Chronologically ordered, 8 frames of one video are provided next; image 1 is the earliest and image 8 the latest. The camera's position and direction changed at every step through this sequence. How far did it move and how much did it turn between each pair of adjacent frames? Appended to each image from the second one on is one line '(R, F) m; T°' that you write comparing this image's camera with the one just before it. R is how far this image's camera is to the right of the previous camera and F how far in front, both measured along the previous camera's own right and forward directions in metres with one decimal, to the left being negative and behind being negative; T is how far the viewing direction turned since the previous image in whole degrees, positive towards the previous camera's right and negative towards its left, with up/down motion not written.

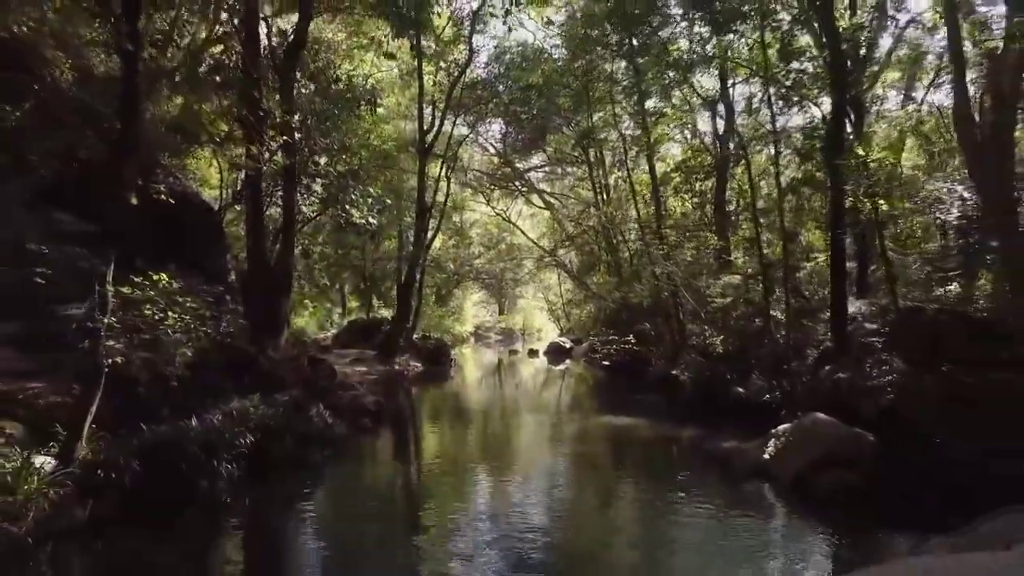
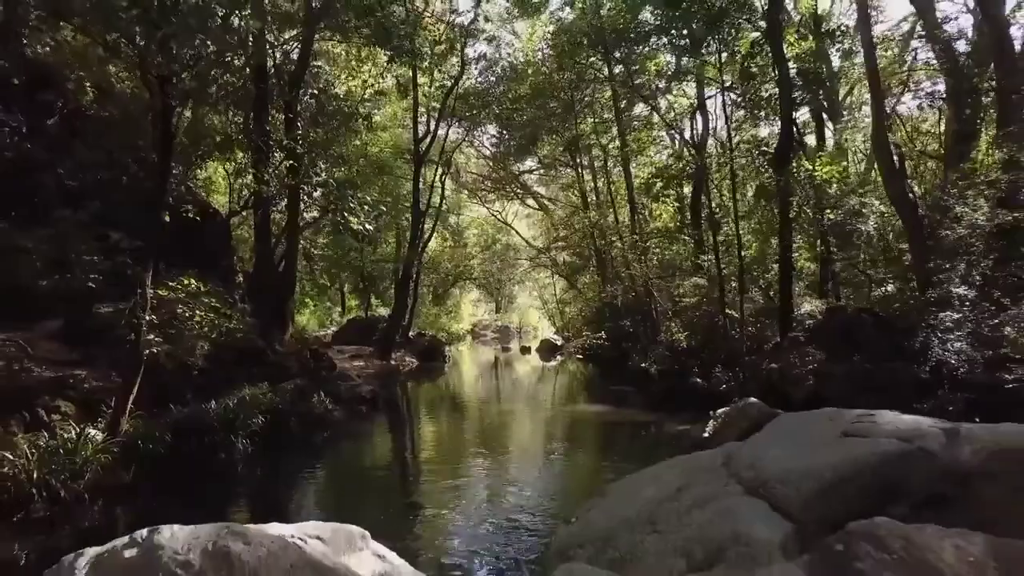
(+0.4, -1.3) m; 0°
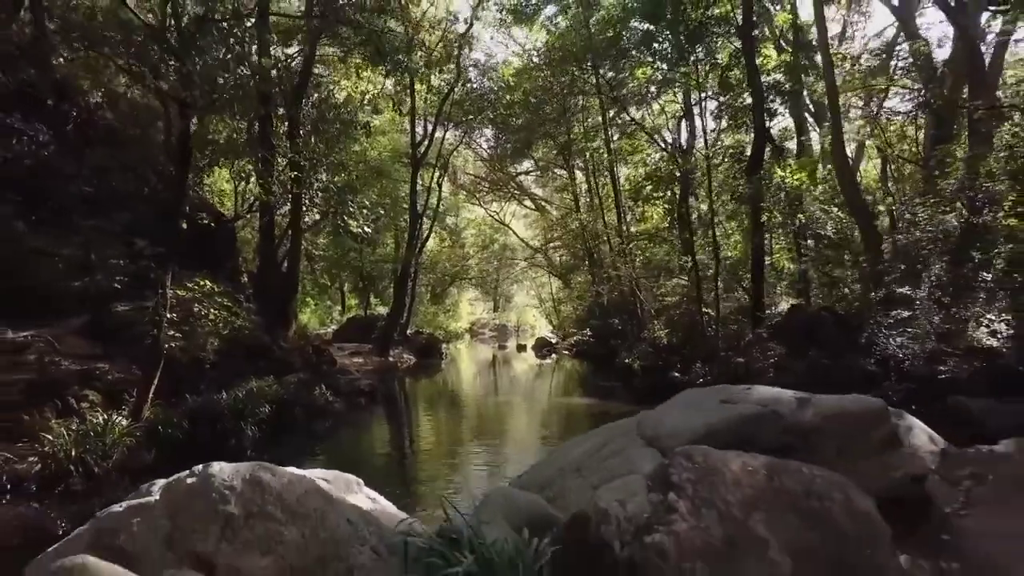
(+0.2, -0.8) m; 0°
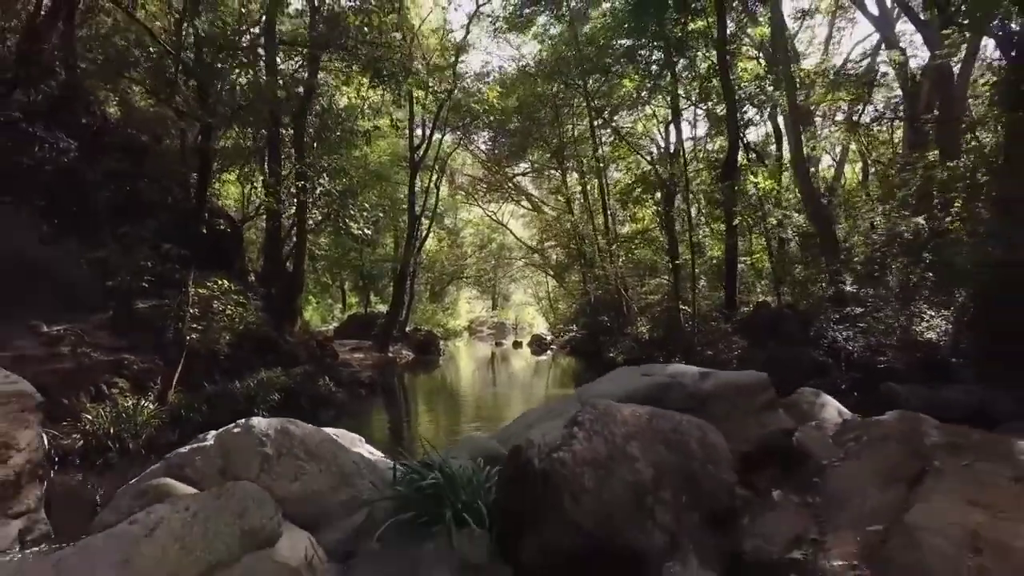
(+0.2, -1.0) m; 0°
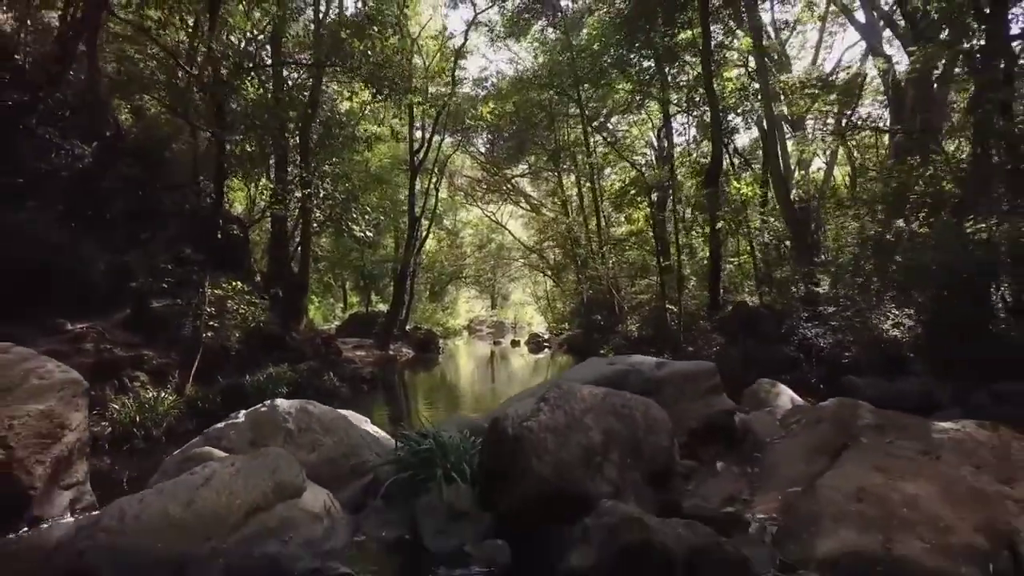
(+0.1, -0.8) m; 0°
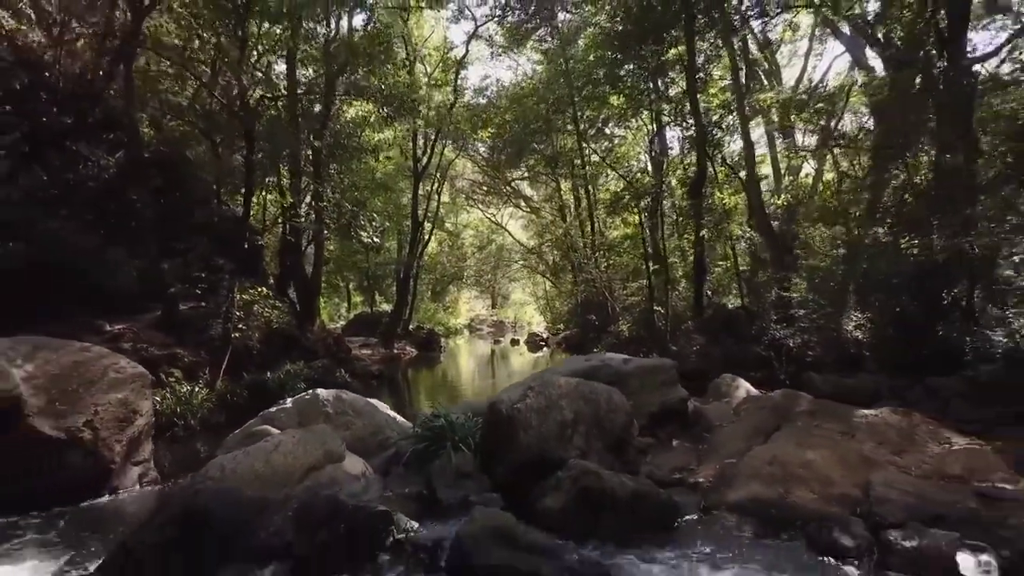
(+0.1, -1.1) m; 0°
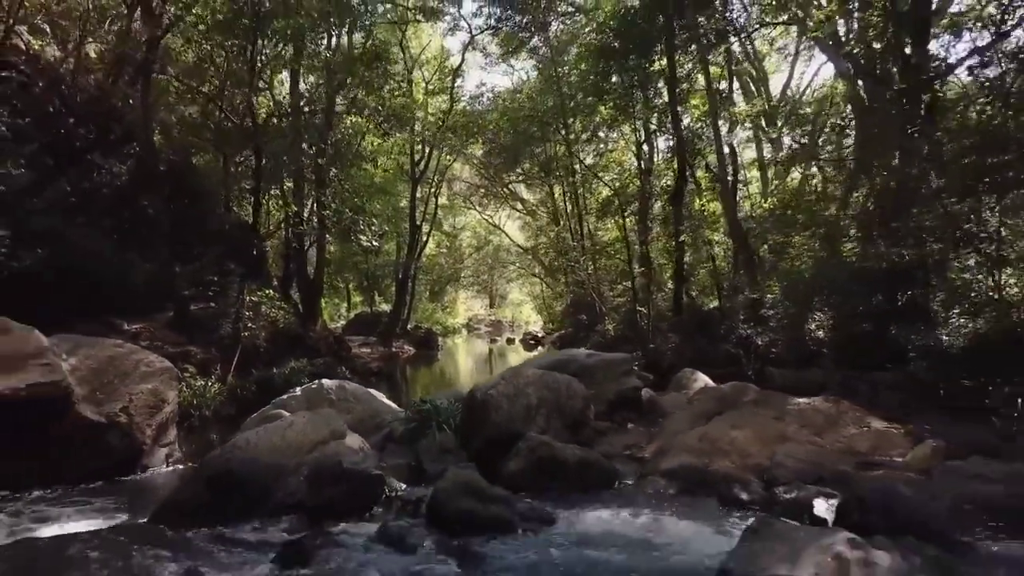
(+0.2, -1.0) m; 0°
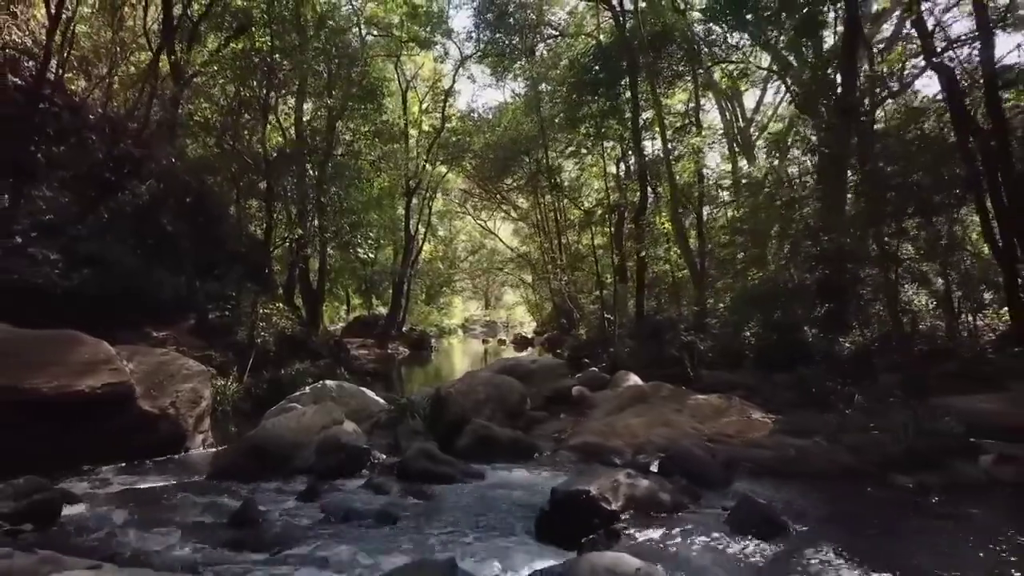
(+0.6, -2.1) m; 0°
